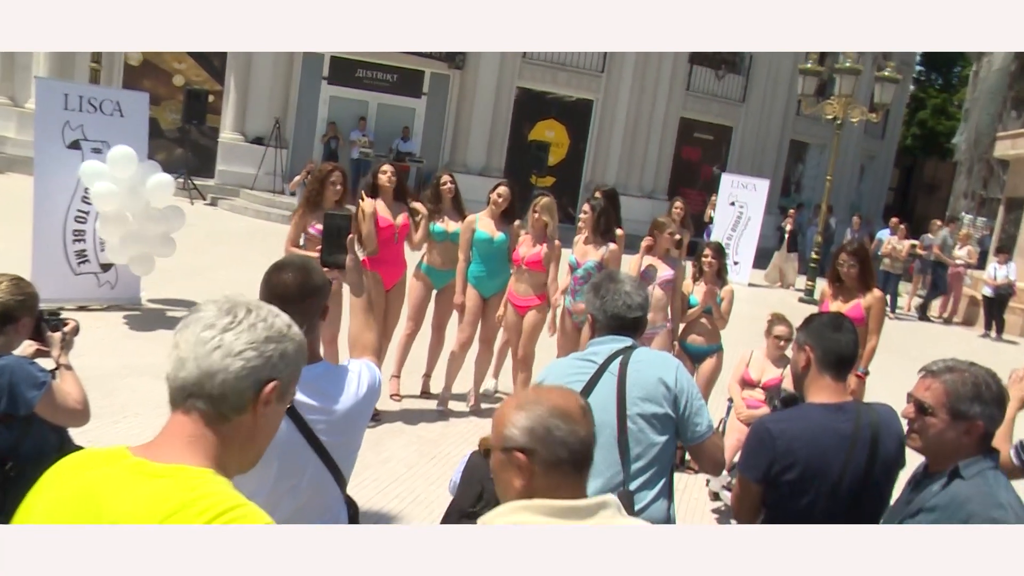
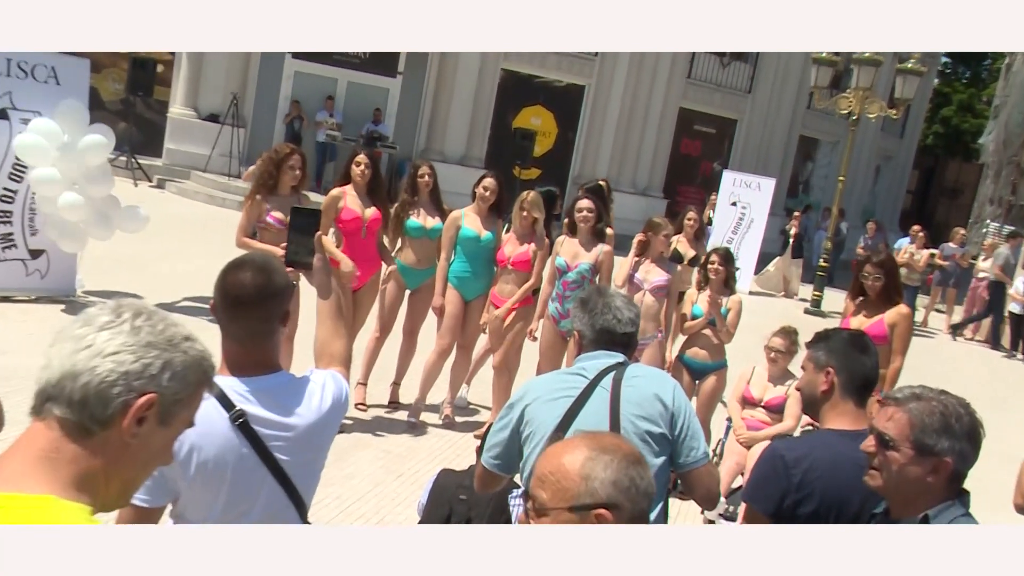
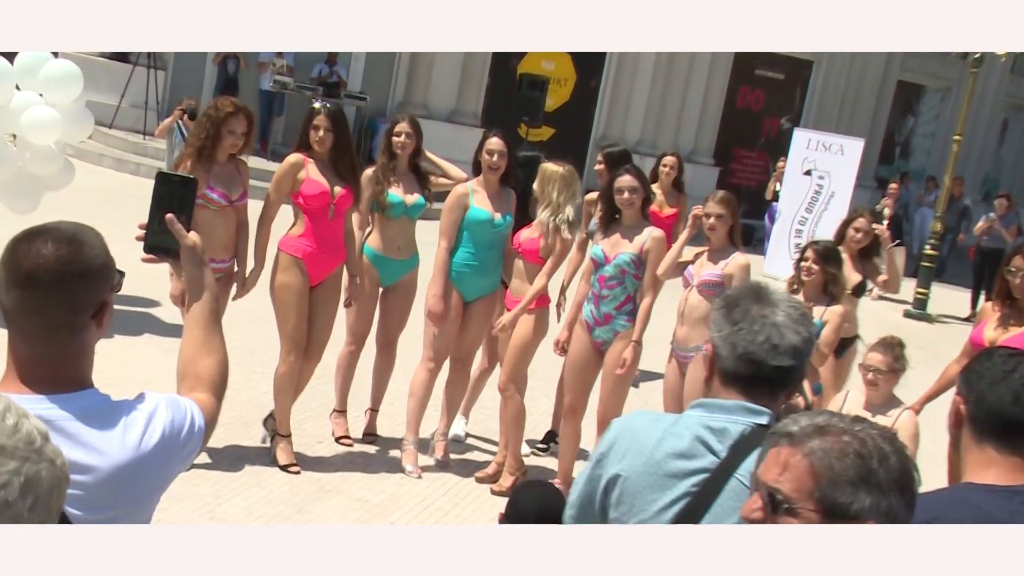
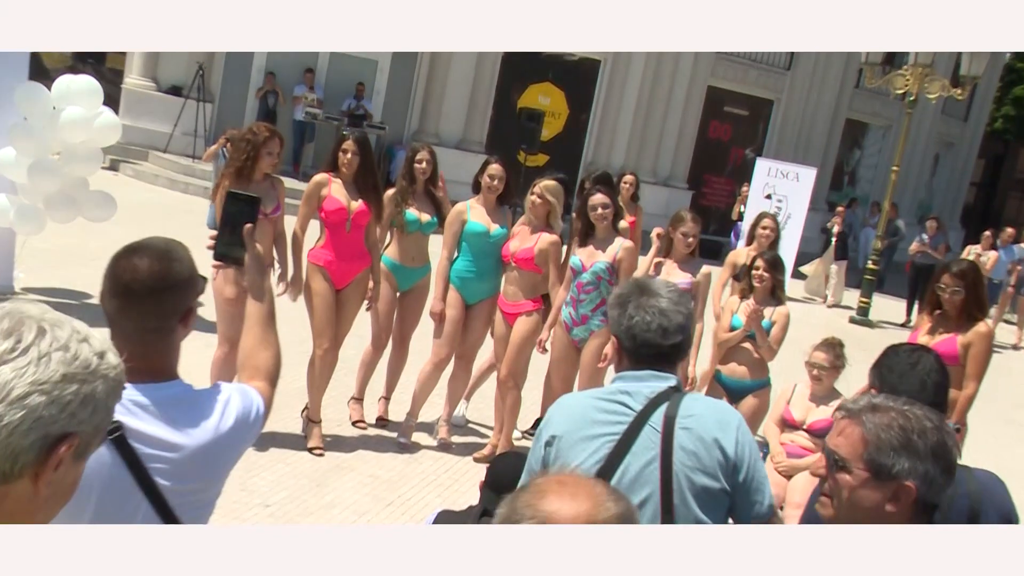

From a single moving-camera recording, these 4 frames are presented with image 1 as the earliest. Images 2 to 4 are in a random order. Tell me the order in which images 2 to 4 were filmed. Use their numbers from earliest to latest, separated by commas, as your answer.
2, 4, 3
